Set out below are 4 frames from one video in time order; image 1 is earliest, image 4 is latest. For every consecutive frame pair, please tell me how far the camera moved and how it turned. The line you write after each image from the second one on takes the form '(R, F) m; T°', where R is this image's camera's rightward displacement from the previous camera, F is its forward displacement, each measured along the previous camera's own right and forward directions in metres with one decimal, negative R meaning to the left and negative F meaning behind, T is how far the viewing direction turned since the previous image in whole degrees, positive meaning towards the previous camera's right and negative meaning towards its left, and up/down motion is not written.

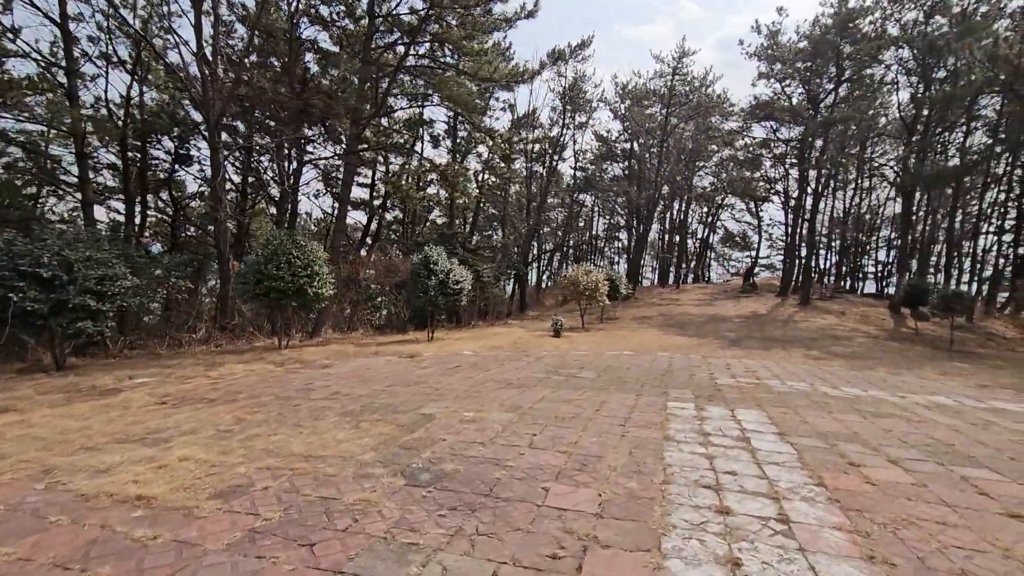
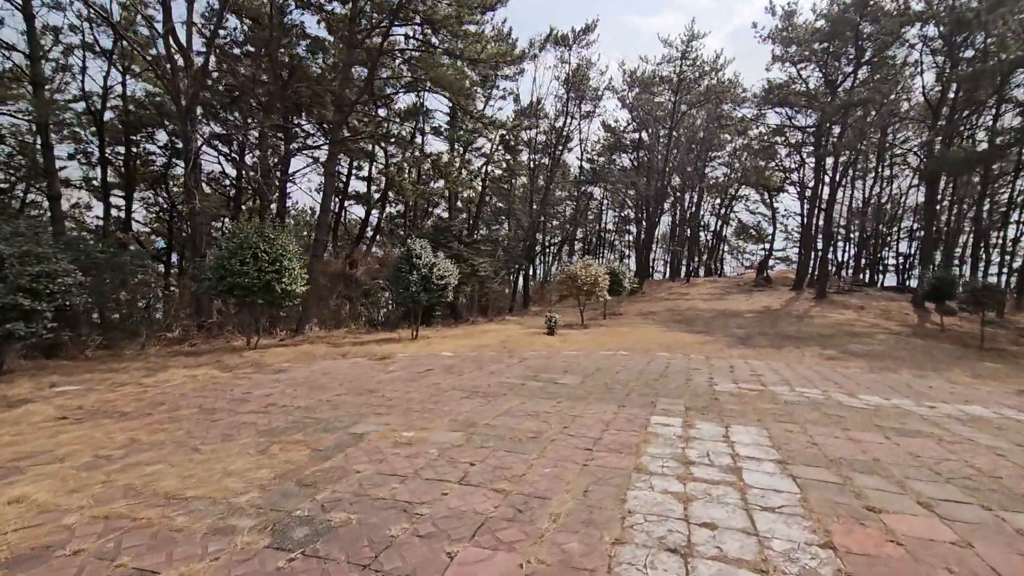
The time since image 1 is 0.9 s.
(+0.5, +0.7) m; -1°
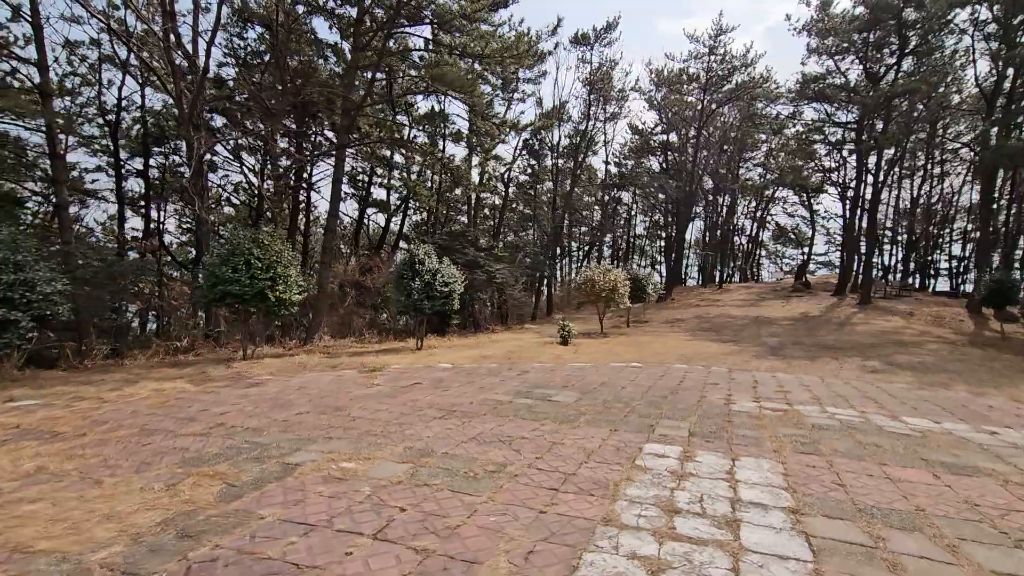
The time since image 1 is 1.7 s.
(+0.5, +0.6) m; -4°
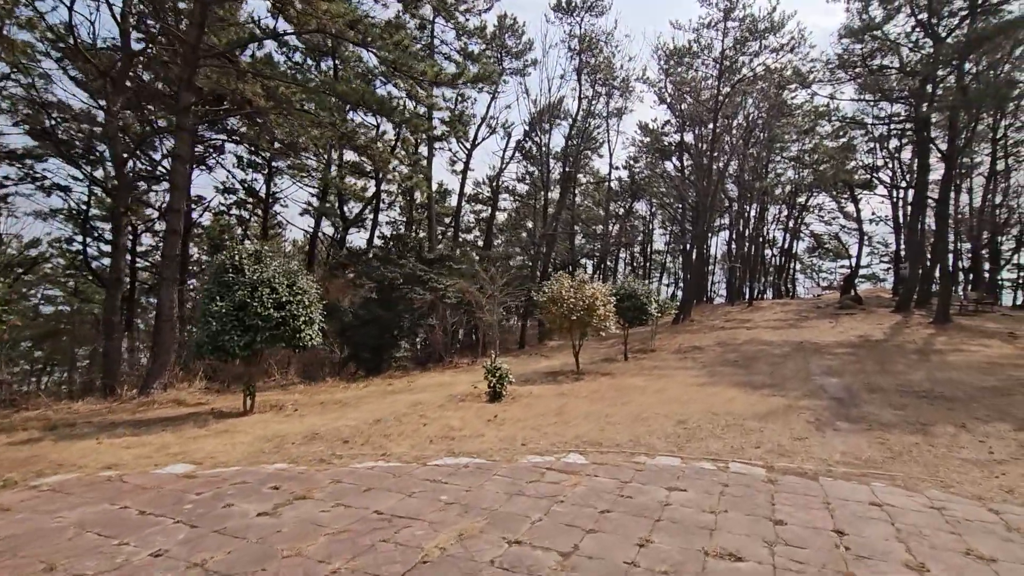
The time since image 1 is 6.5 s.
(+1.8, +4.1) m; -3°
